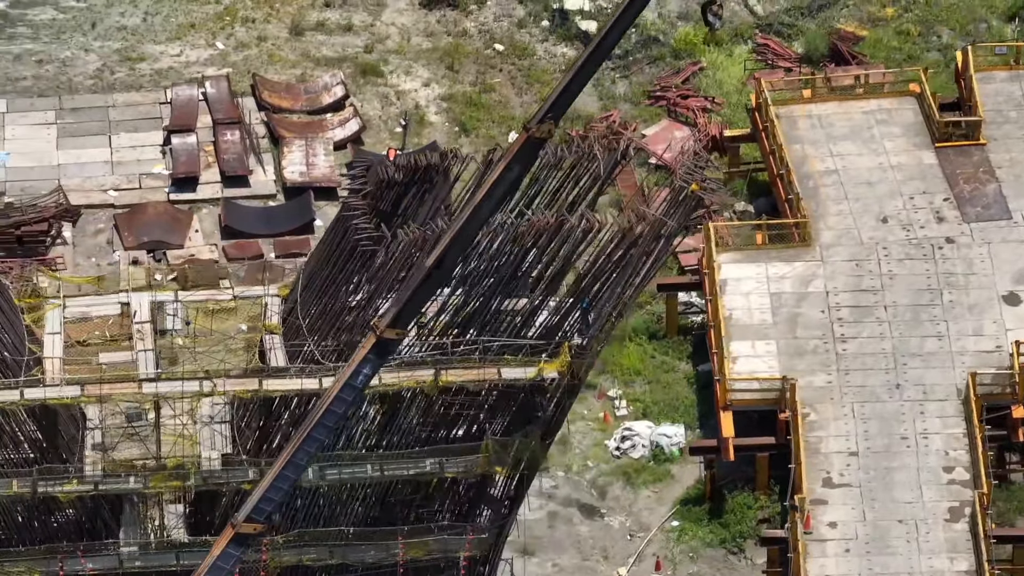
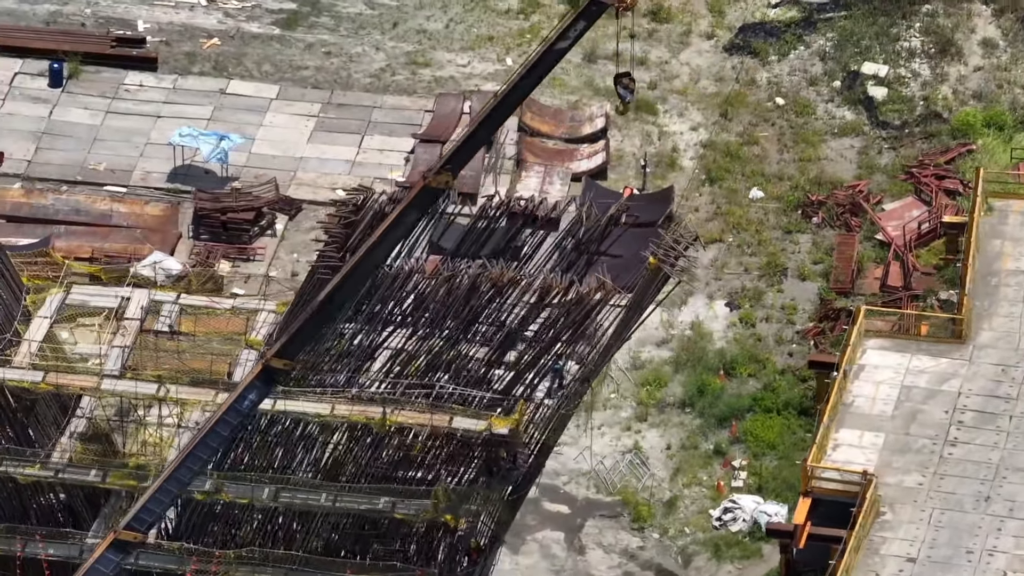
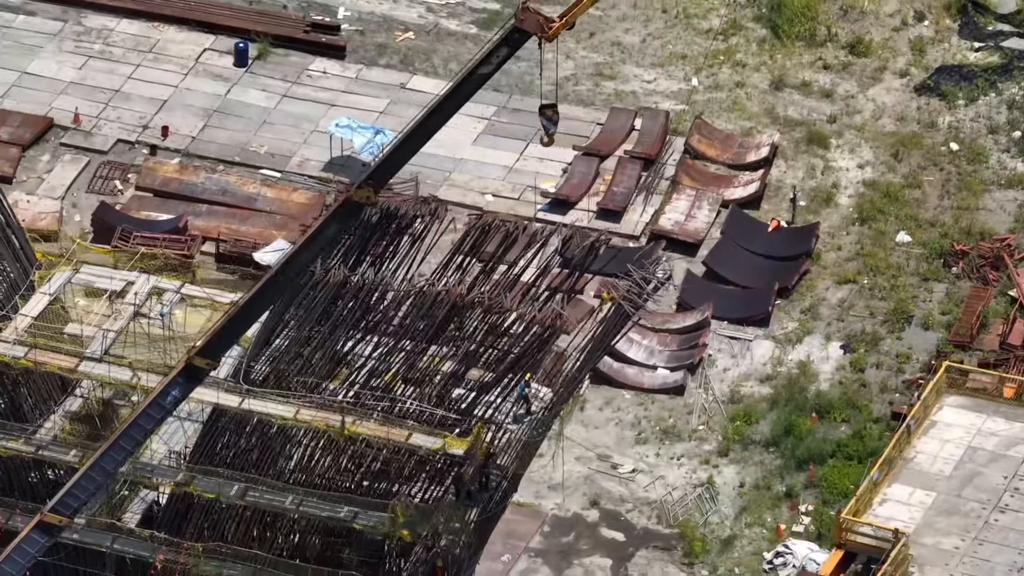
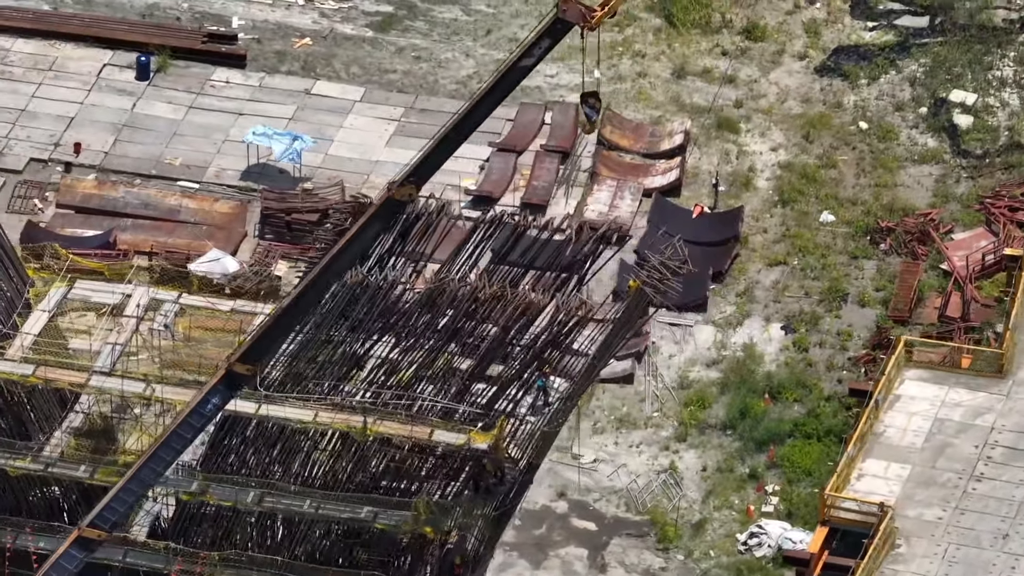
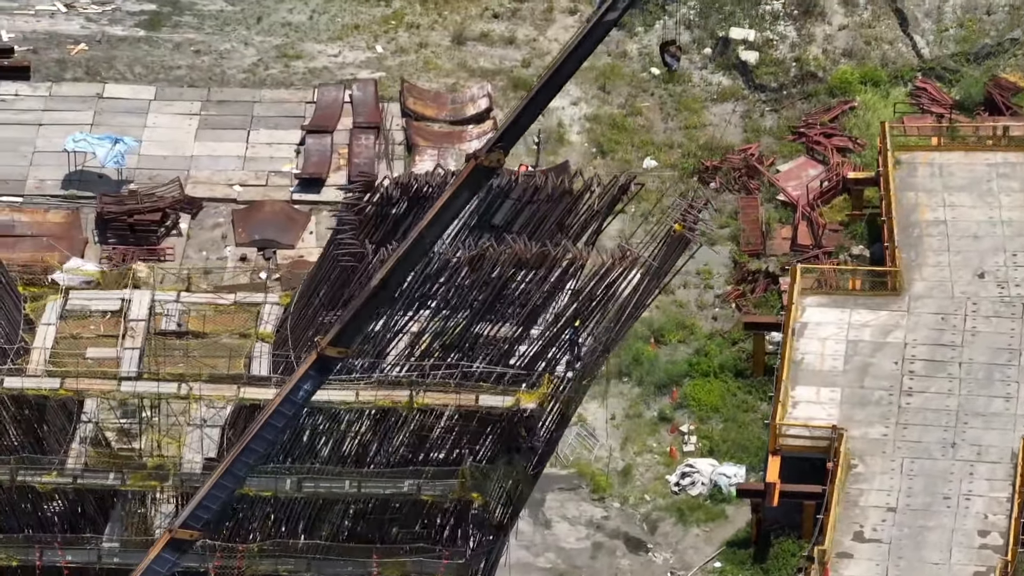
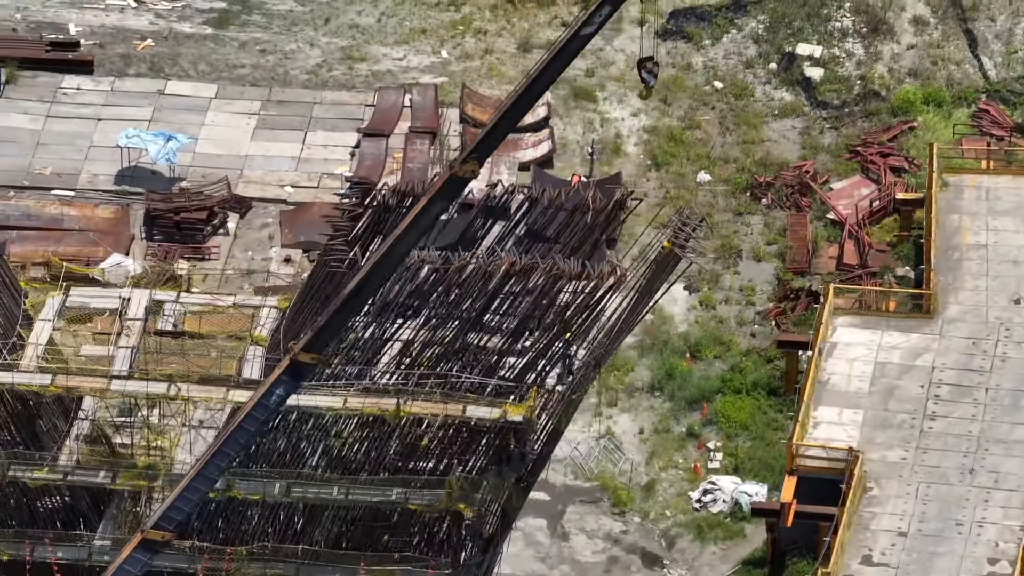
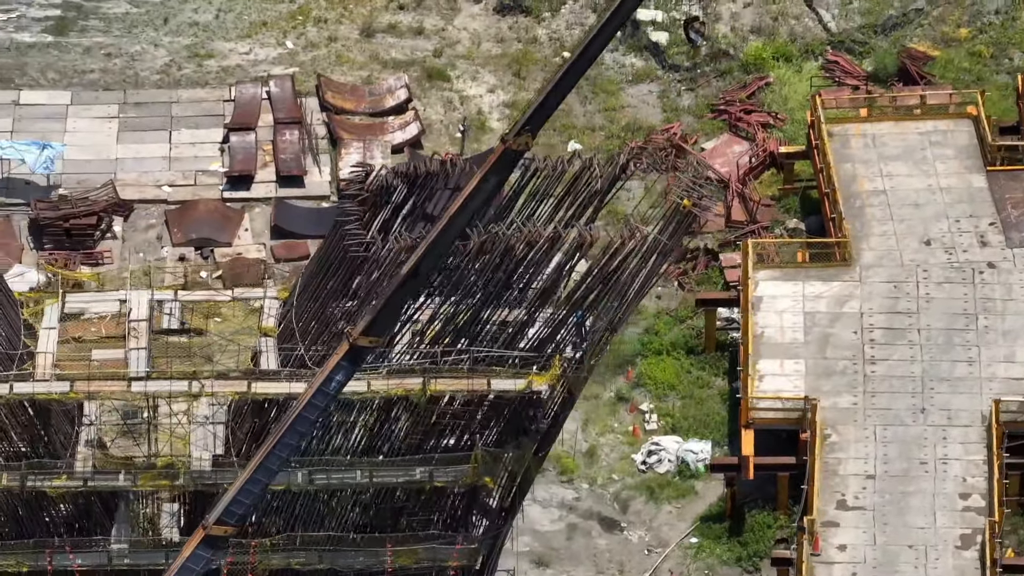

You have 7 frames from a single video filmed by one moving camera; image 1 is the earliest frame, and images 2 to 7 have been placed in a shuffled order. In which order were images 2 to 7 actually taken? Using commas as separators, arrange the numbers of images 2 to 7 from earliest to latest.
7, 5, 6, 2, 4, 3
